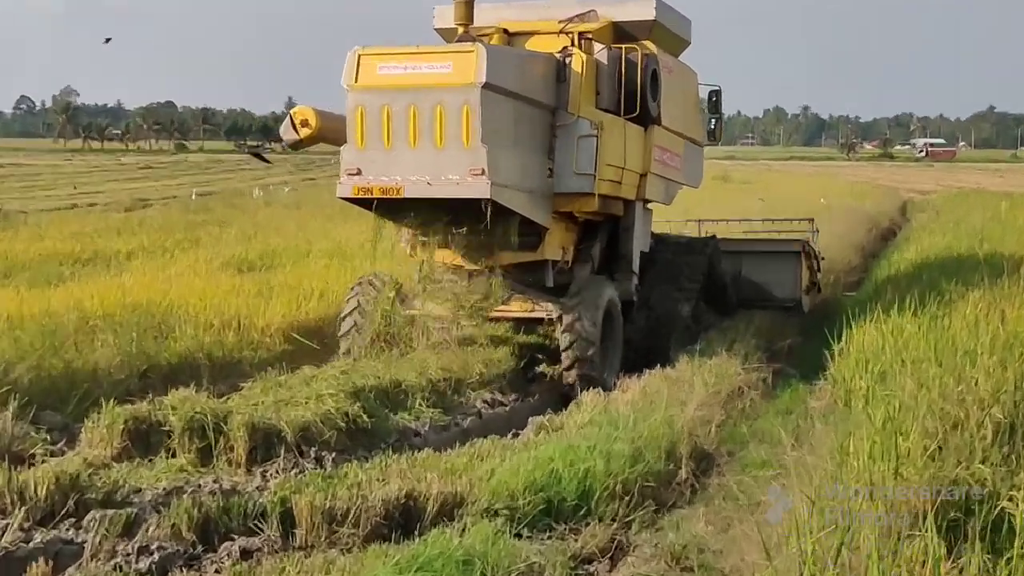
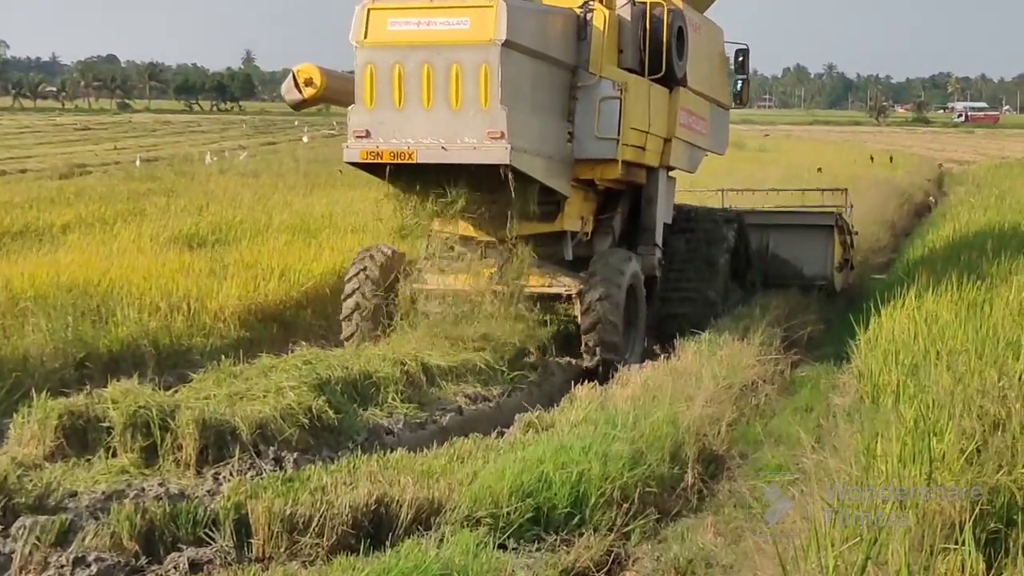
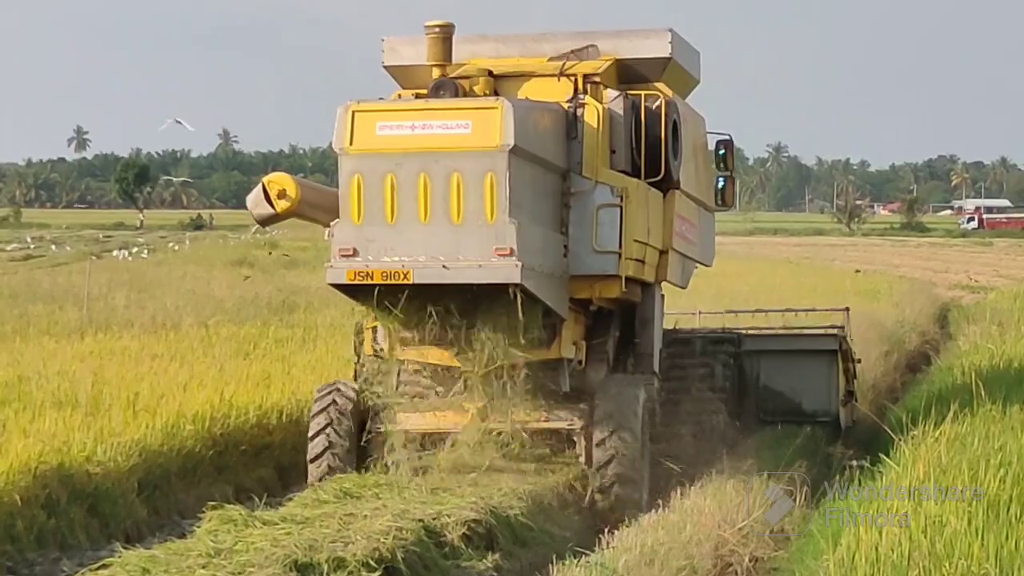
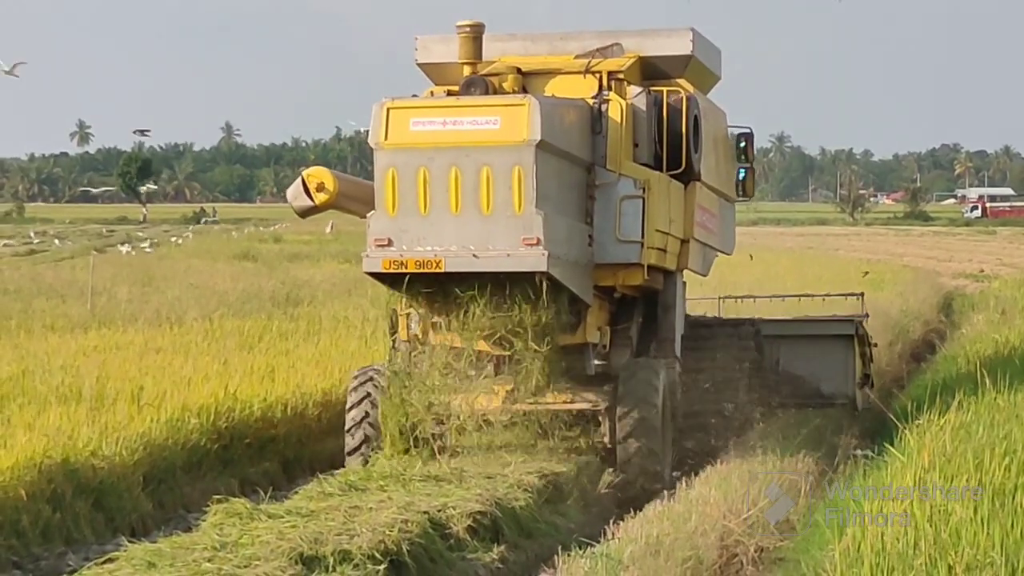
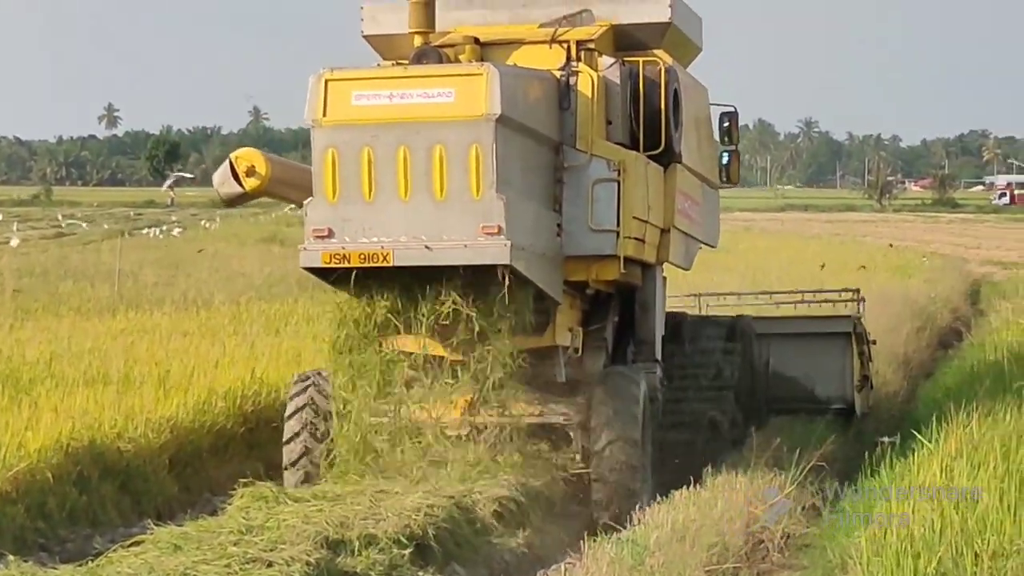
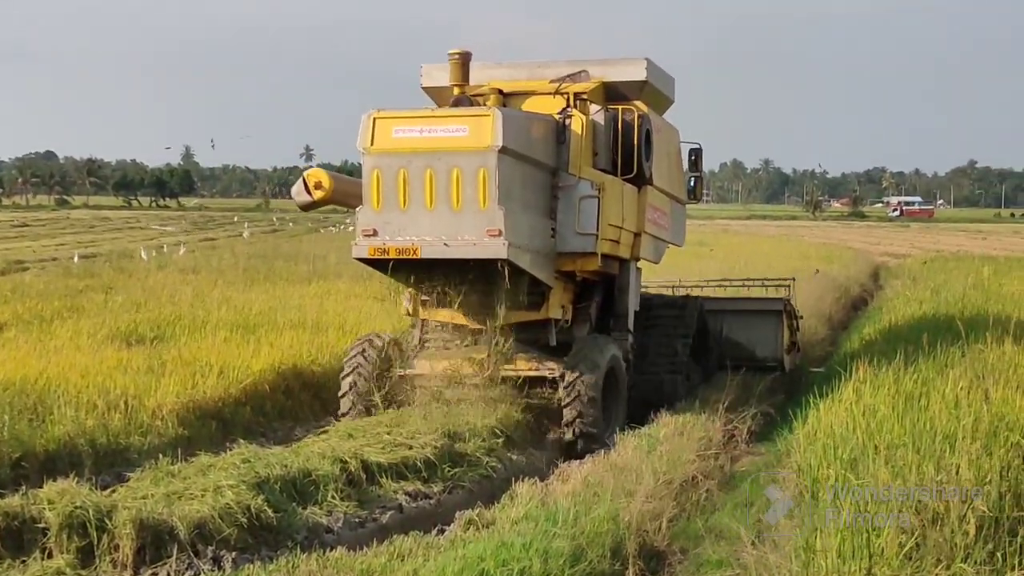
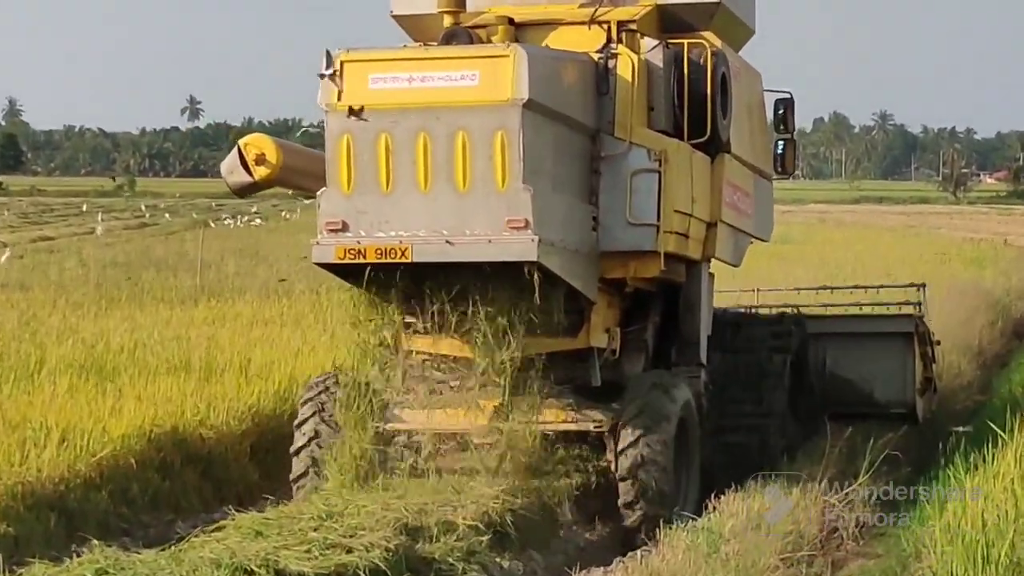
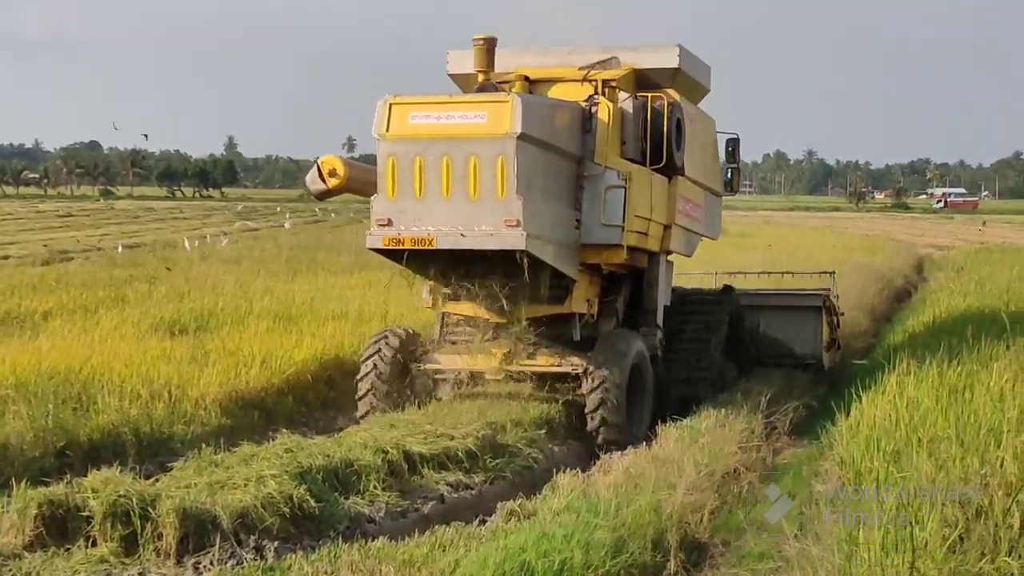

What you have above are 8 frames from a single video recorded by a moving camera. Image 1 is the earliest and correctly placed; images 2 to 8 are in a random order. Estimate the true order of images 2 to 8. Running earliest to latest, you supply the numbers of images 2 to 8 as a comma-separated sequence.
2, 8, 6, 7, 5, 3, 4
